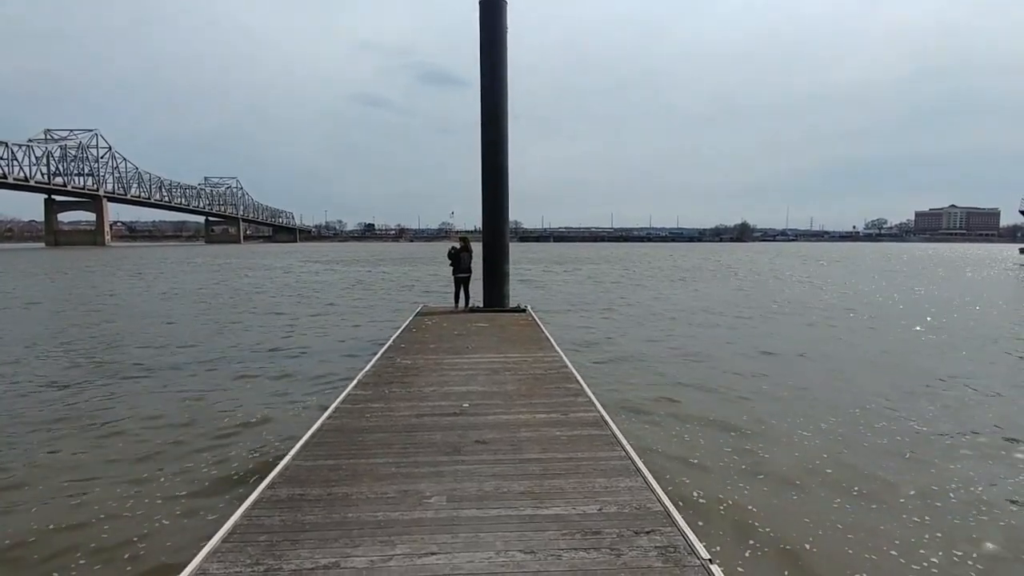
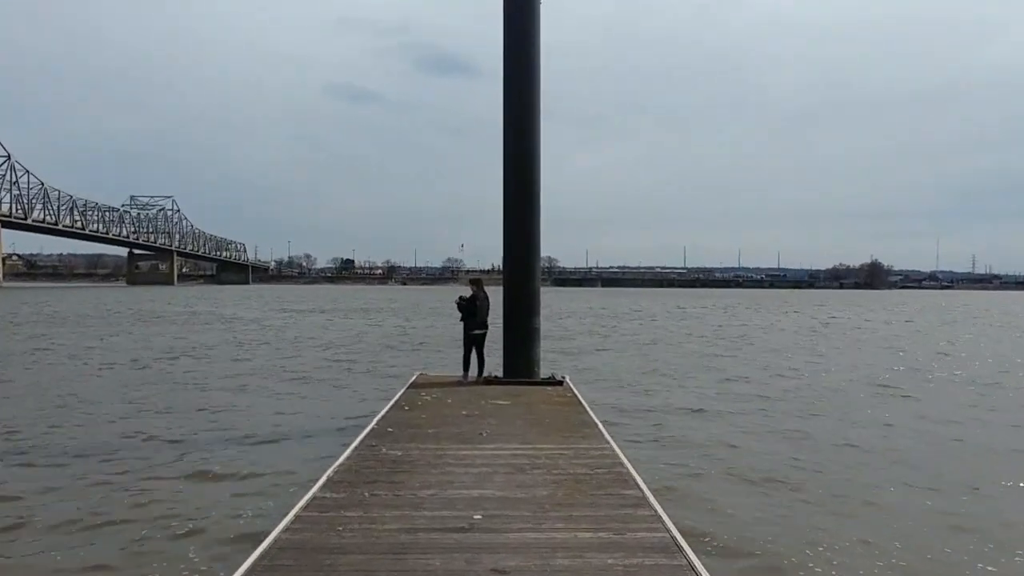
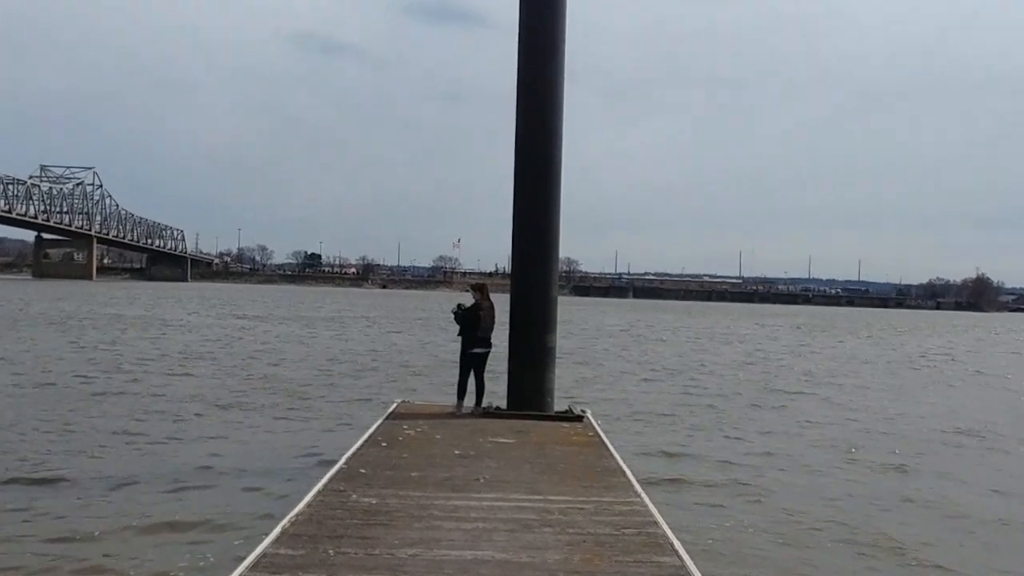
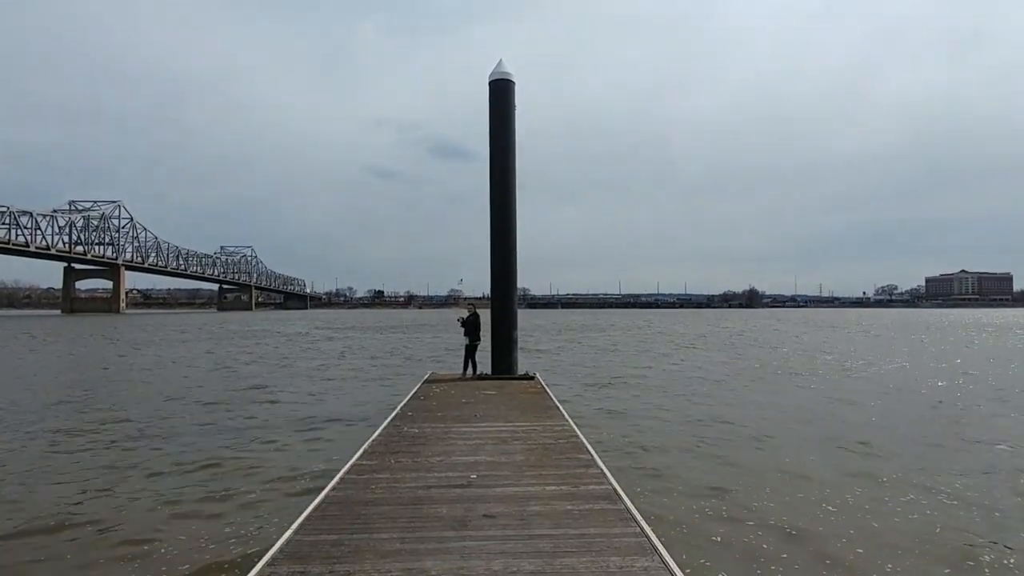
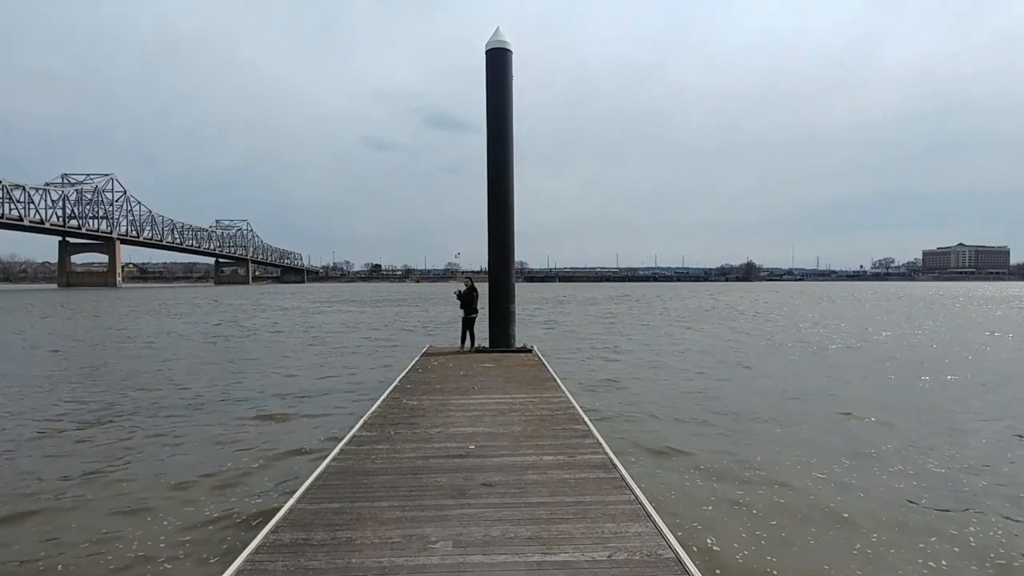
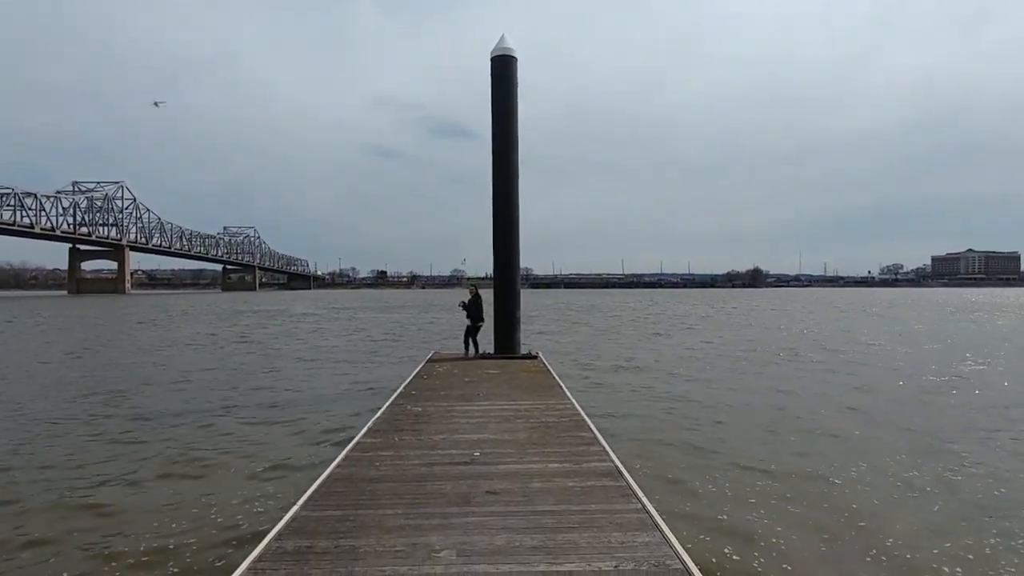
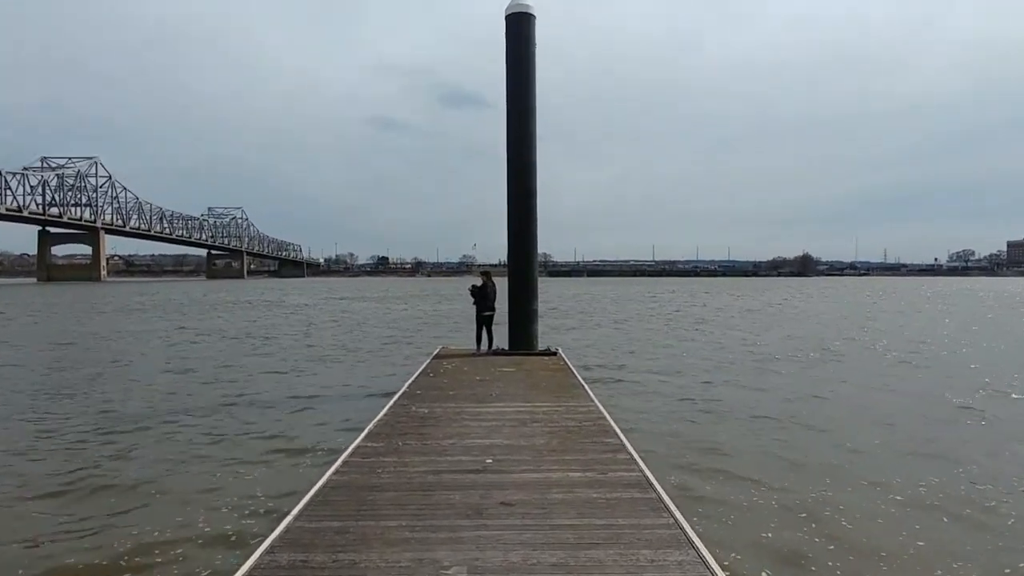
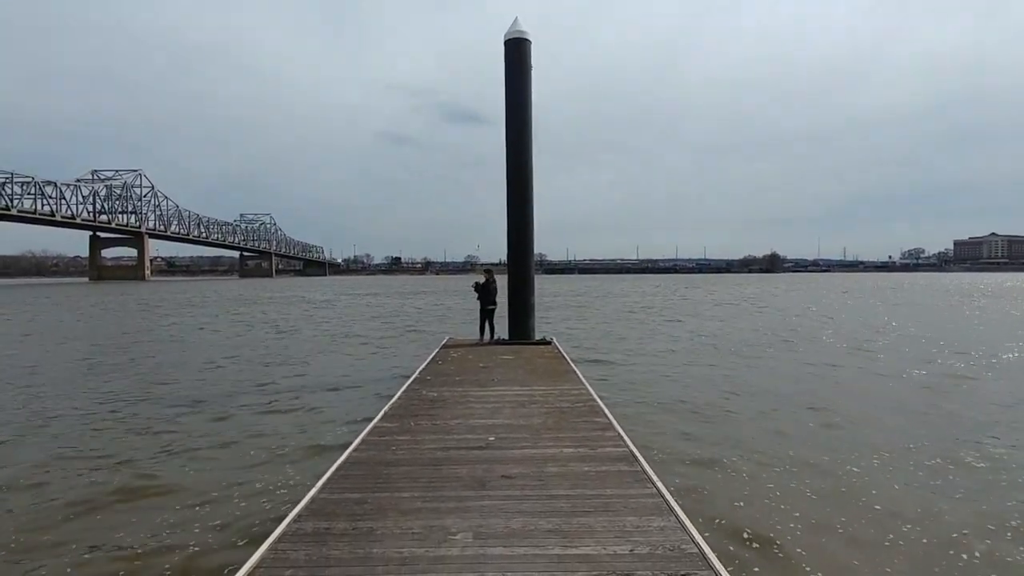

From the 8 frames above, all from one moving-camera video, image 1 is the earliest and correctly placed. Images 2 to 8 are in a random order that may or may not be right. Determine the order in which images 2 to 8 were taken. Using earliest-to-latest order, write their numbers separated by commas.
5, 4, 6, 8, 7, 2, 3
